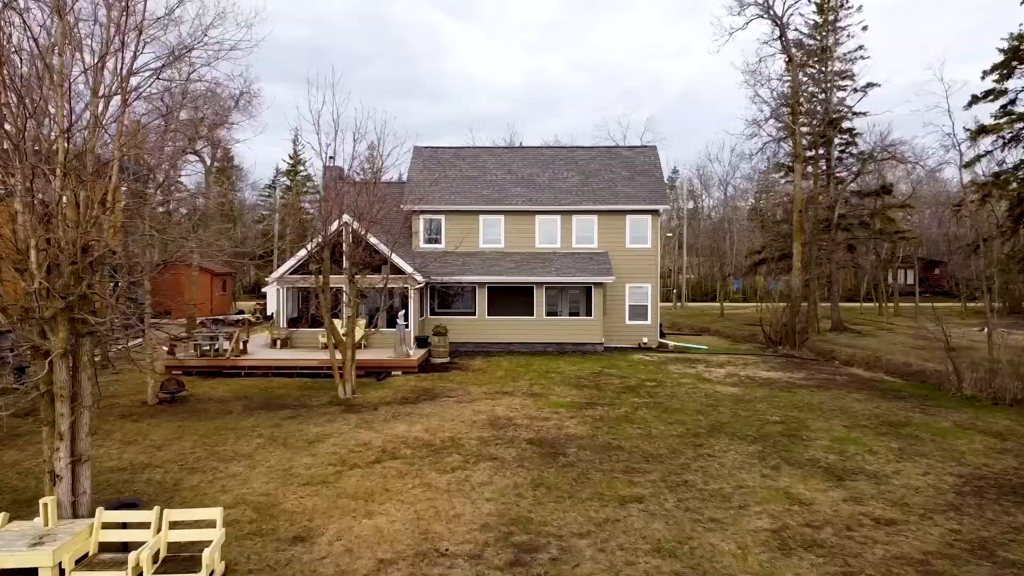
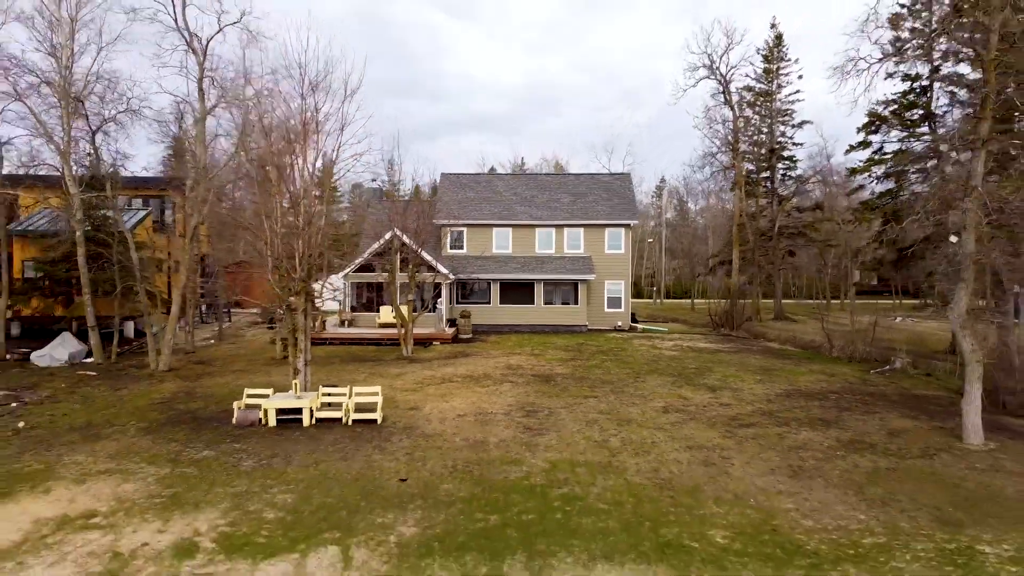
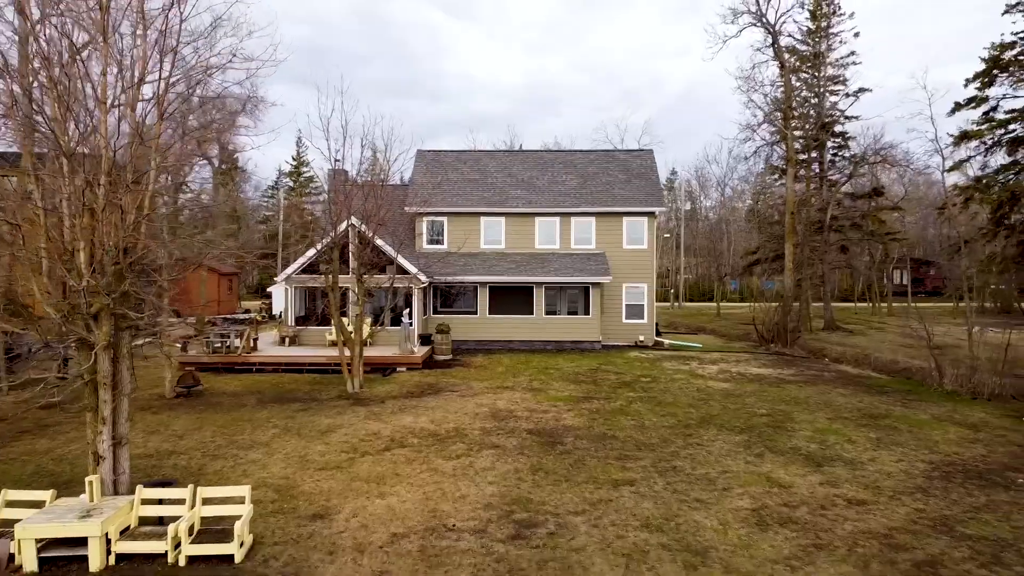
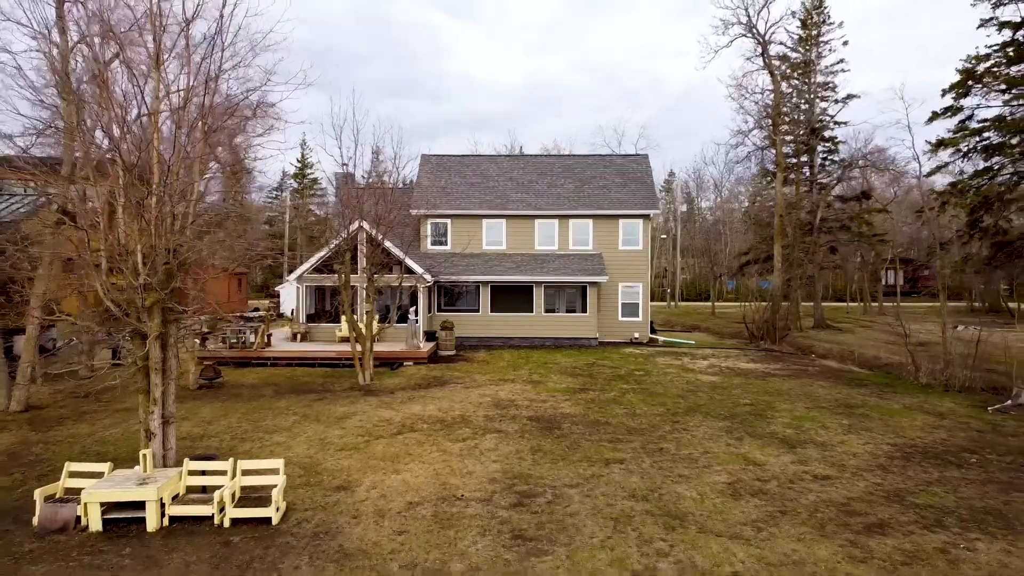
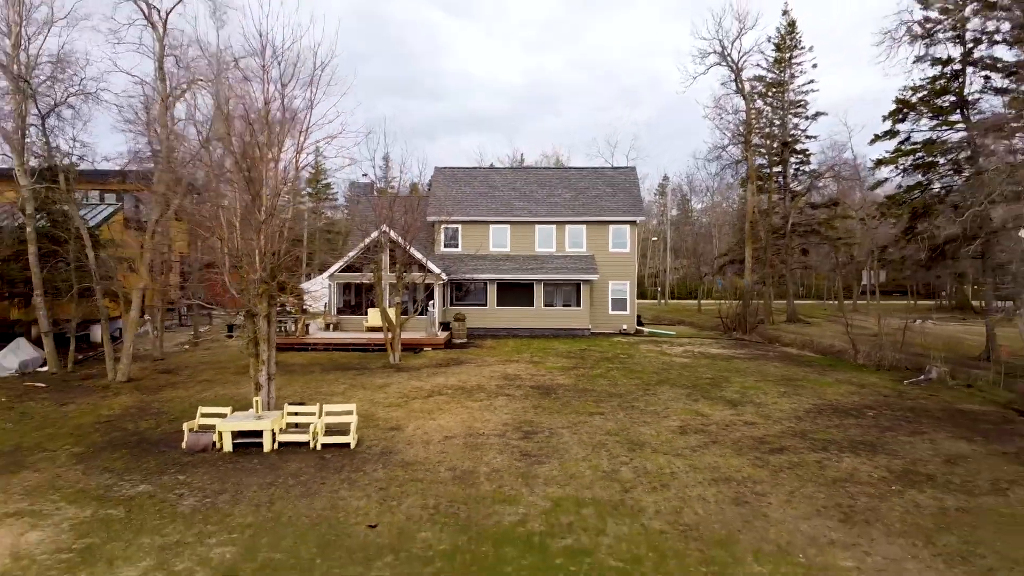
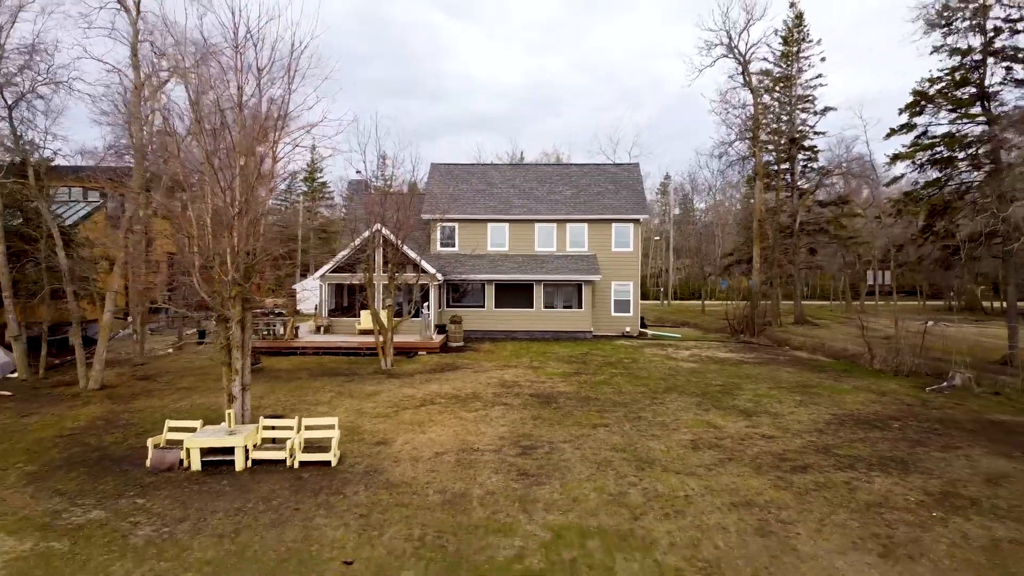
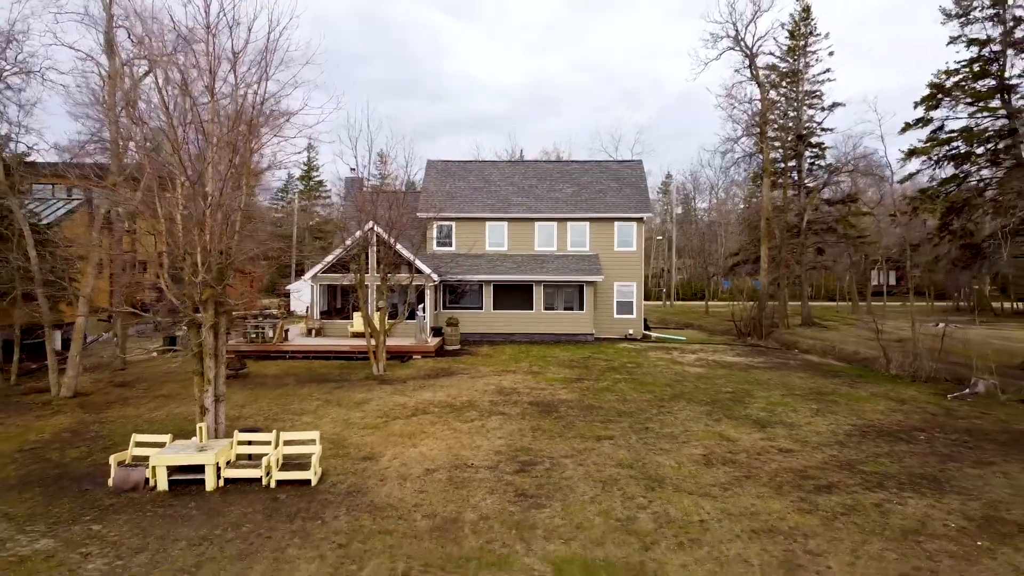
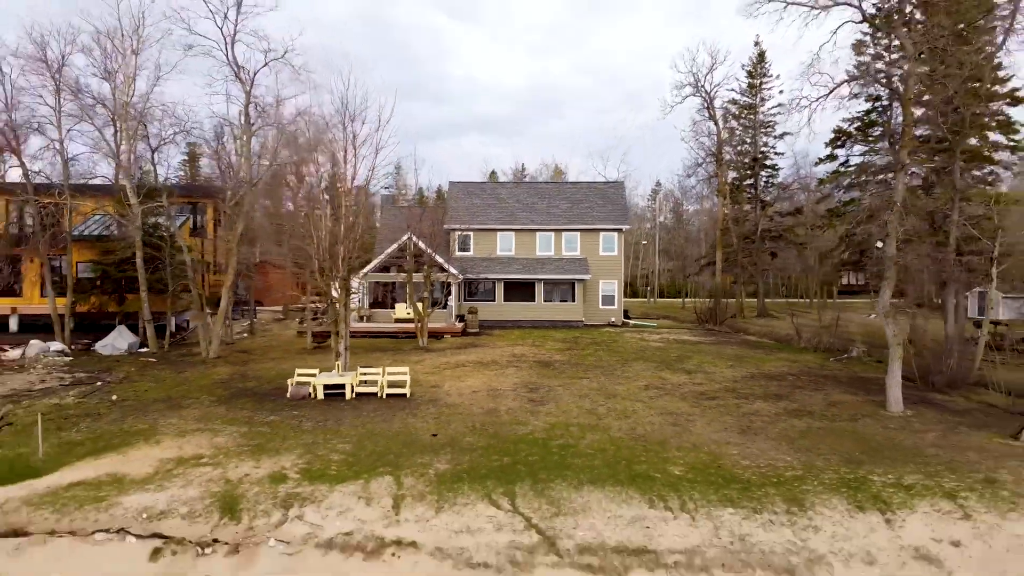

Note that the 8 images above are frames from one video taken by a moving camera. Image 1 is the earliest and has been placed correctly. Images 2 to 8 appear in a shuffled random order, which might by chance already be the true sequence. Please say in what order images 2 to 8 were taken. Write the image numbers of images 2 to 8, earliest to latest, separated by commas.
3, 4, 7, 6, 5, 2, 8
